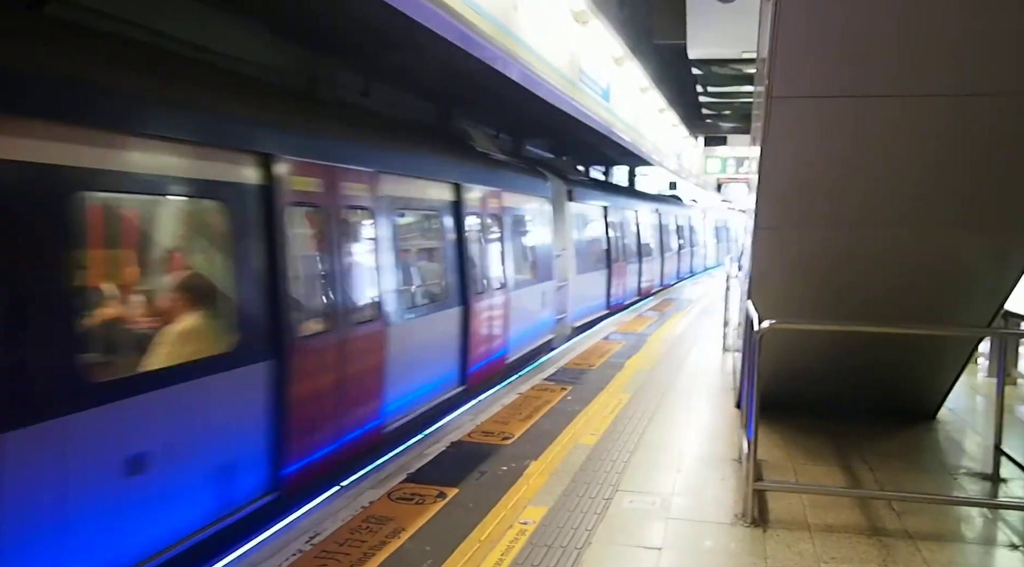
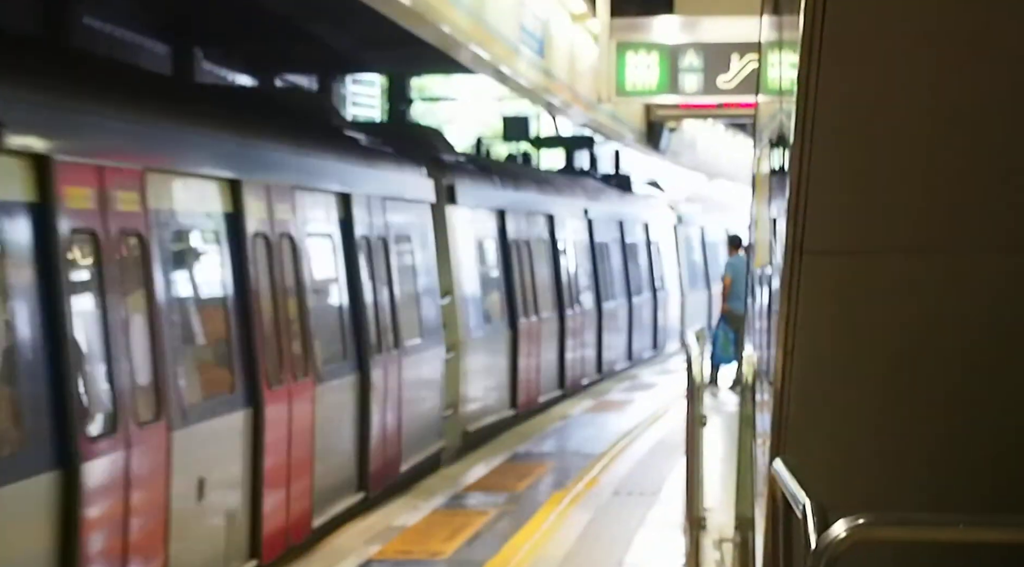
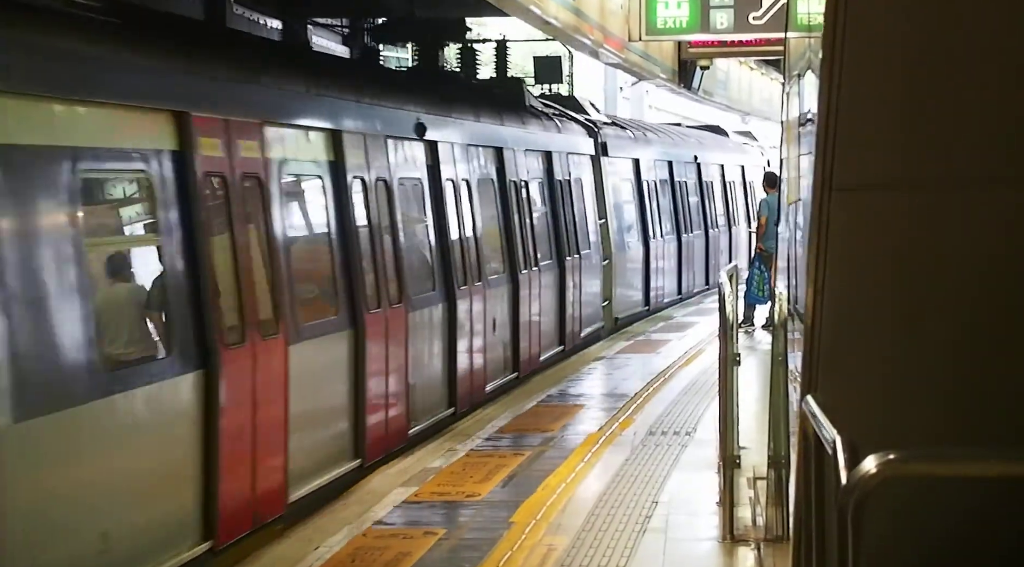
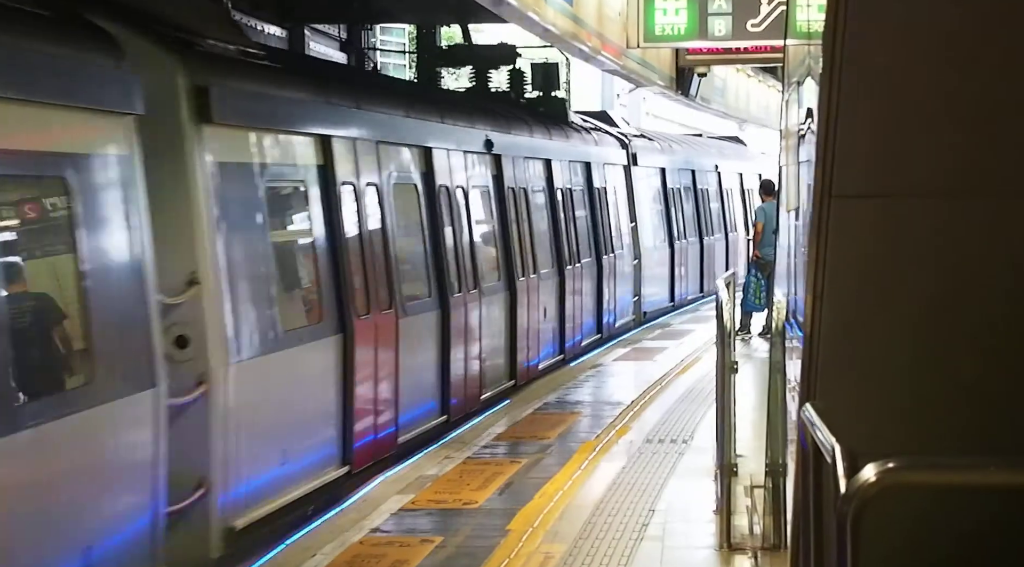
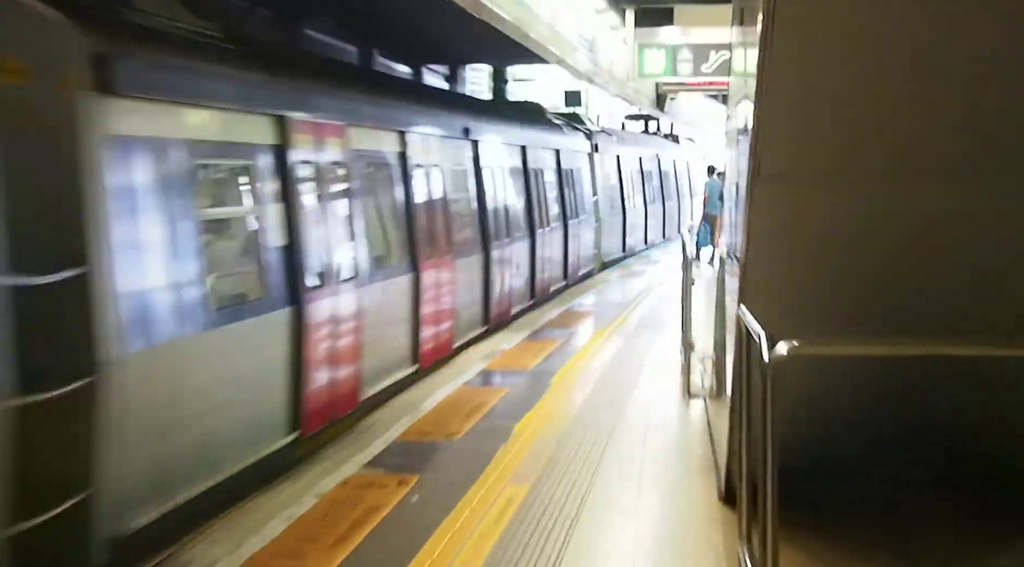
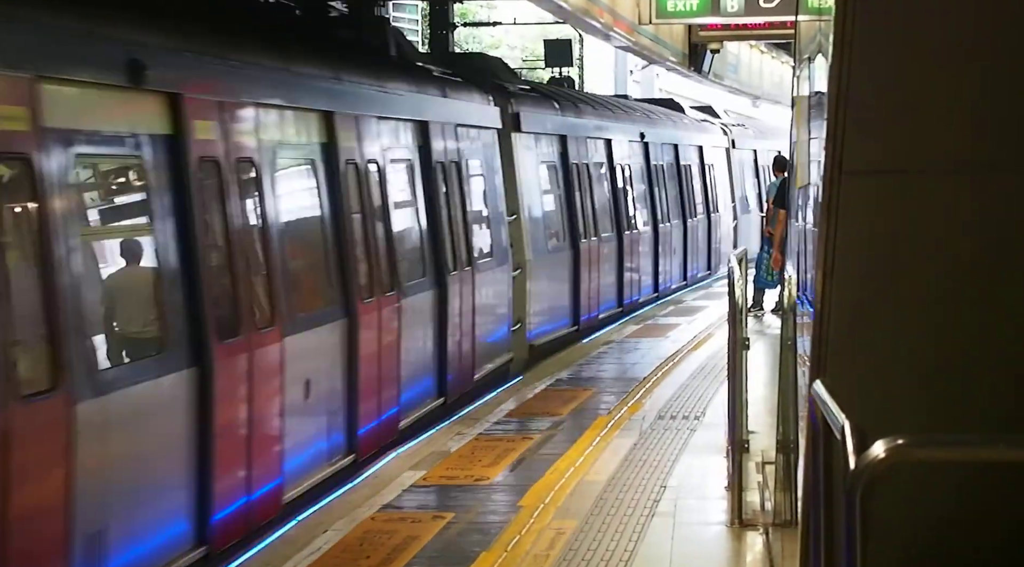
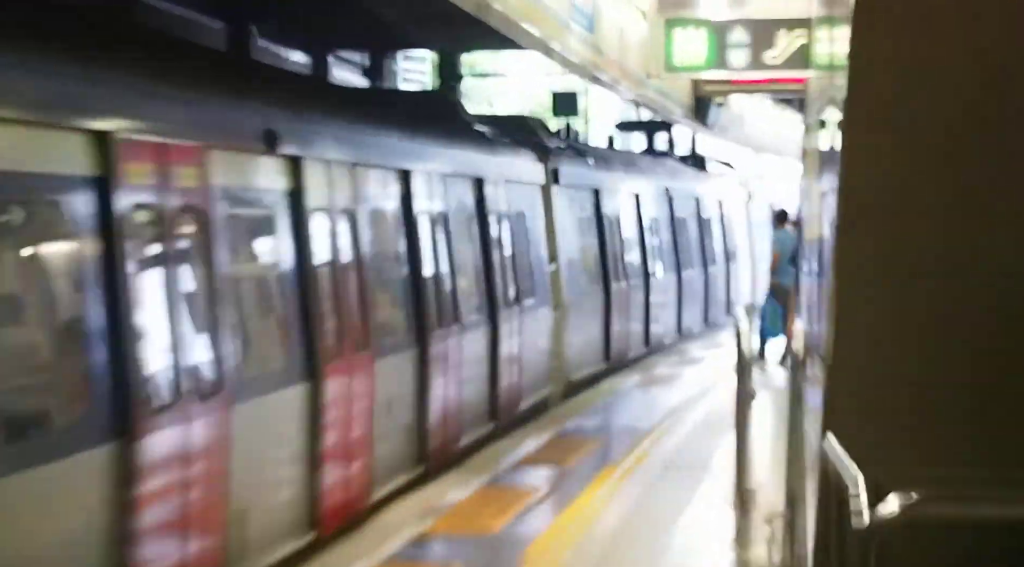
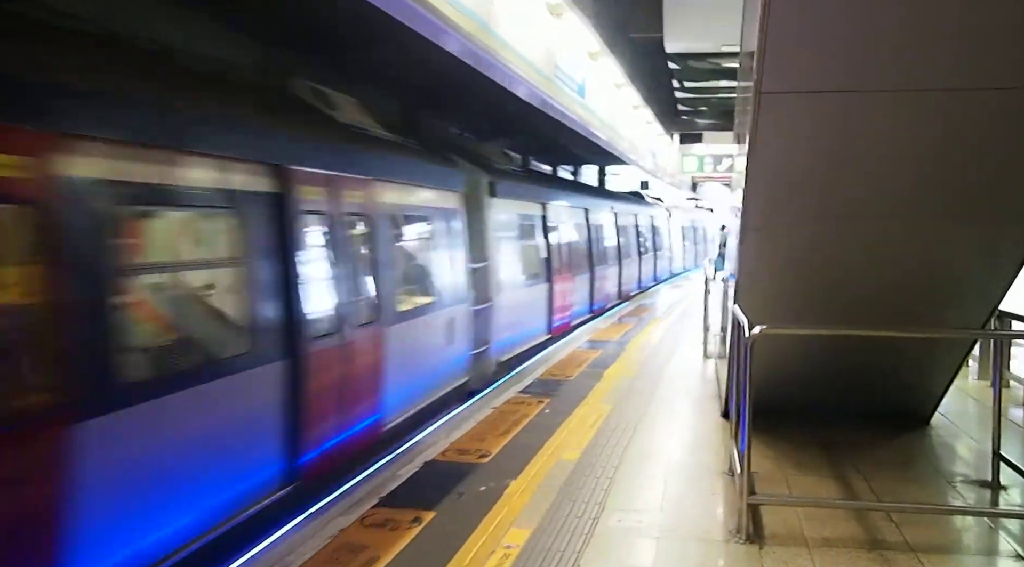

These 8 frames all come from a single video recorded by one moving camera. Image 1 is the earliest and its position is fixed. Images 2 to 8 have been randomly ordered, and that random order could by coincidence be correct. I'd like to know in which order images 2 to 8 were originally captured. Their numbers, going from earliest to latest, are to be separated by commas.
8, 5, 7, 2, 4, 3, 6
